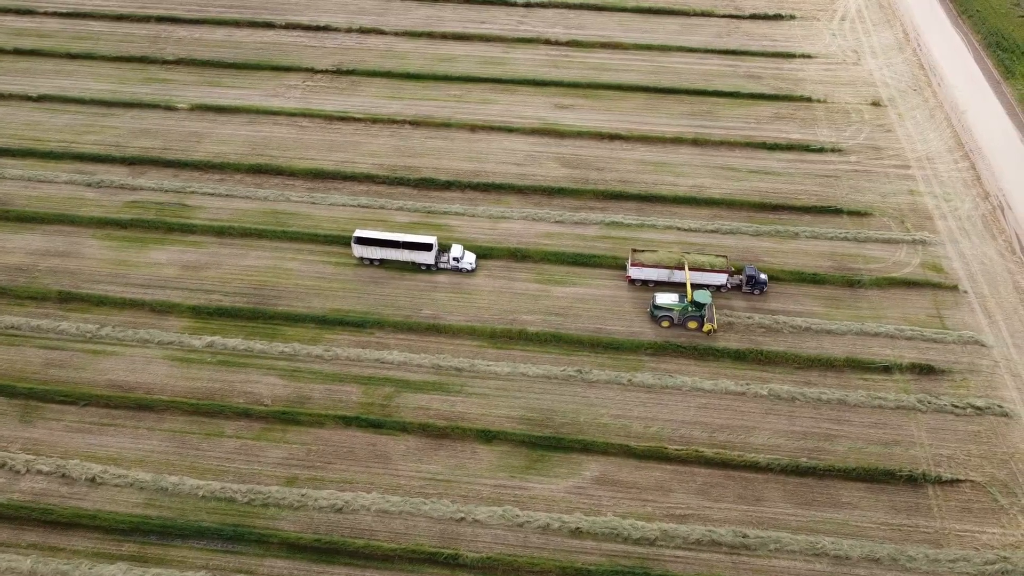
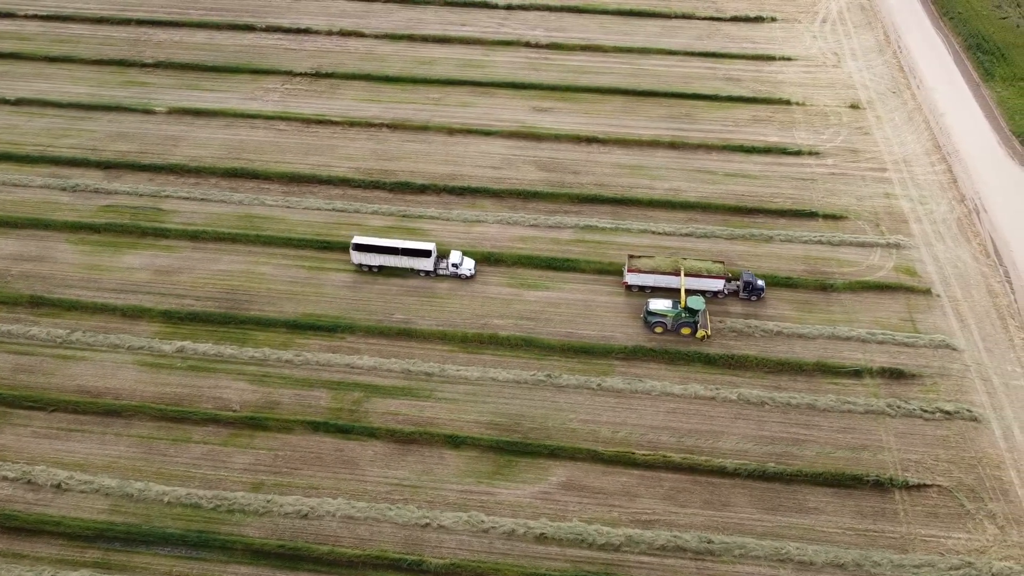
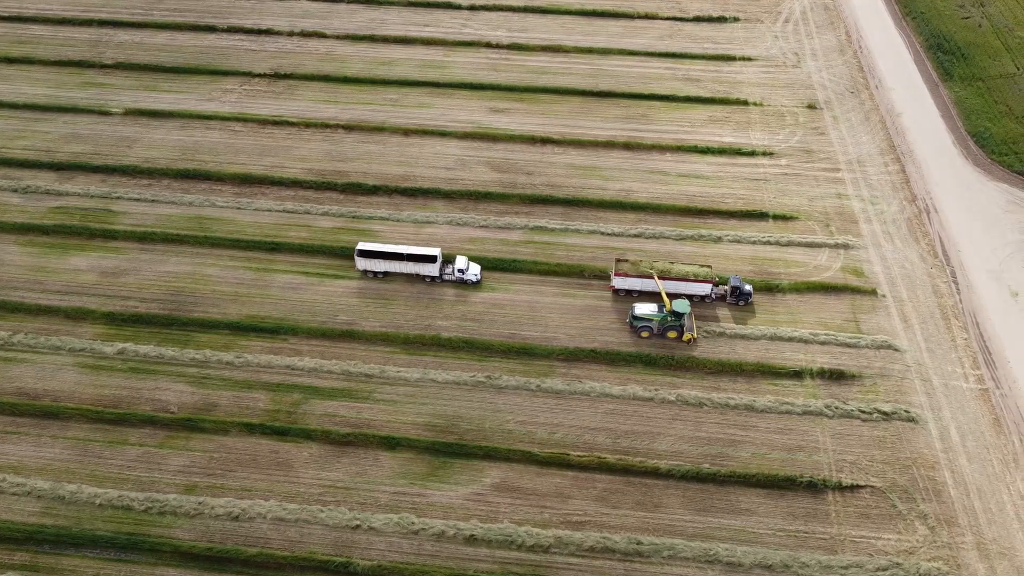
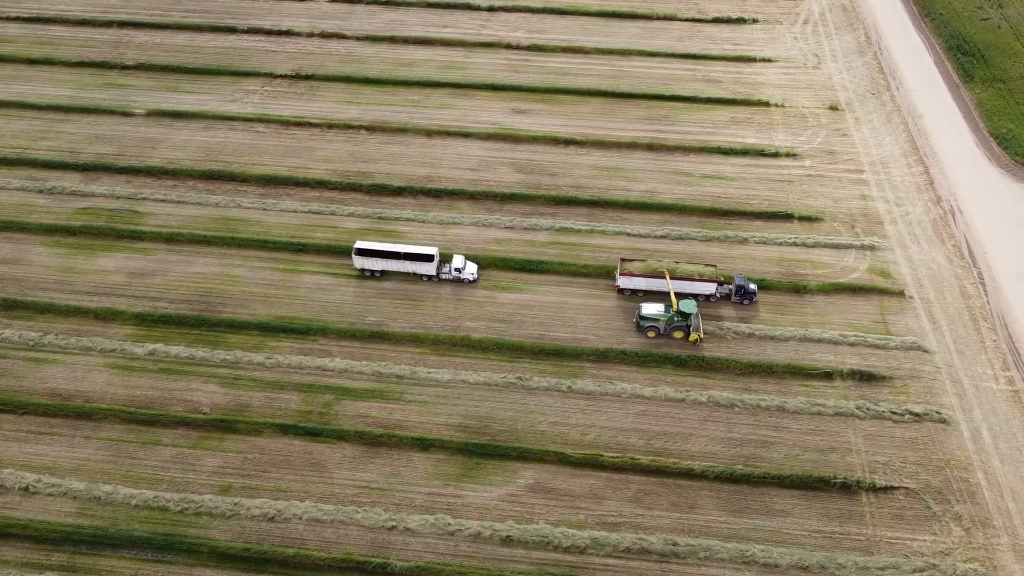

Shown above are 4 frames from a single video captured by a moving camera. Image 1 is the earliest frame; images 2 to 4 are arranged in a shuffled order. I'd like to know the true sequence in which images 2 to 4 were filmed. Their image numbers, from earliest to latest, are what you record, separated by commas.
2, 4, 3
